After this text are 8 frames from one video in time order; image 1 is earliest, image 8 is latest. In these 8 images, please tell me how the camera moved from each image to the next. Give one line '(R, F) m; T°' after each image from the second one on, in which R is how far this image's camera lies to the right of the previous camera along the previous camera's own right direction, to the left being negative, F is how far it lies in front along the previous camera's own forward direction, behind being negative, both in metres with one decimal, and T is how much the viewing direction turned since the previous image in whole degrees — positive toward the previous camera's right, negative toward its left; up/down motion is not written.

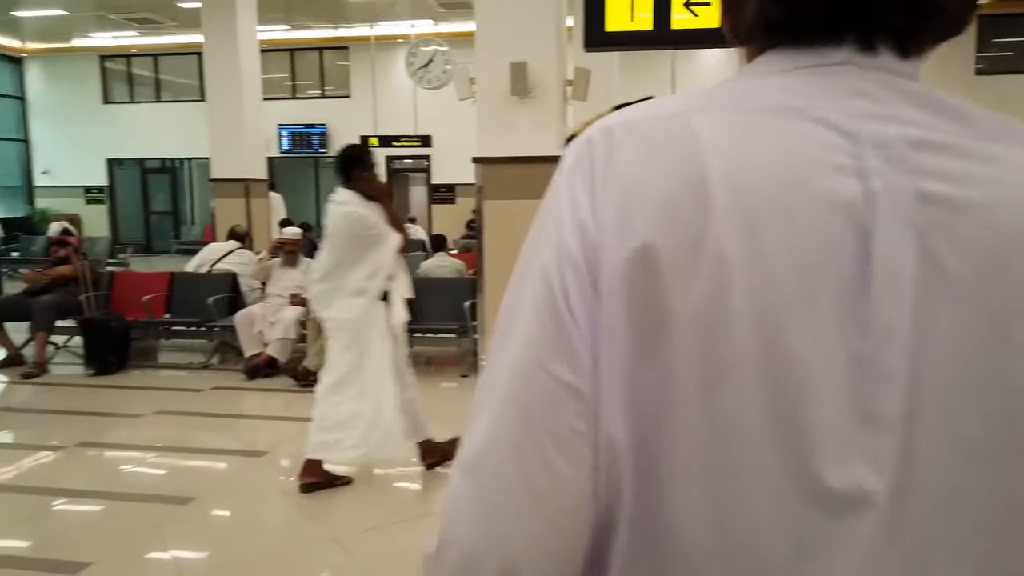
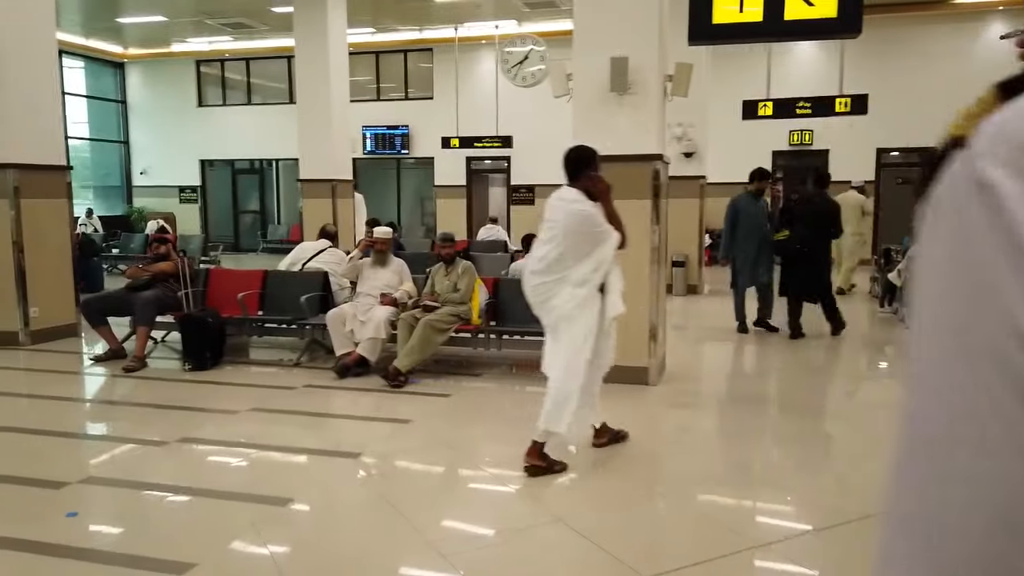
(-0.2, +0.1) m; -5°
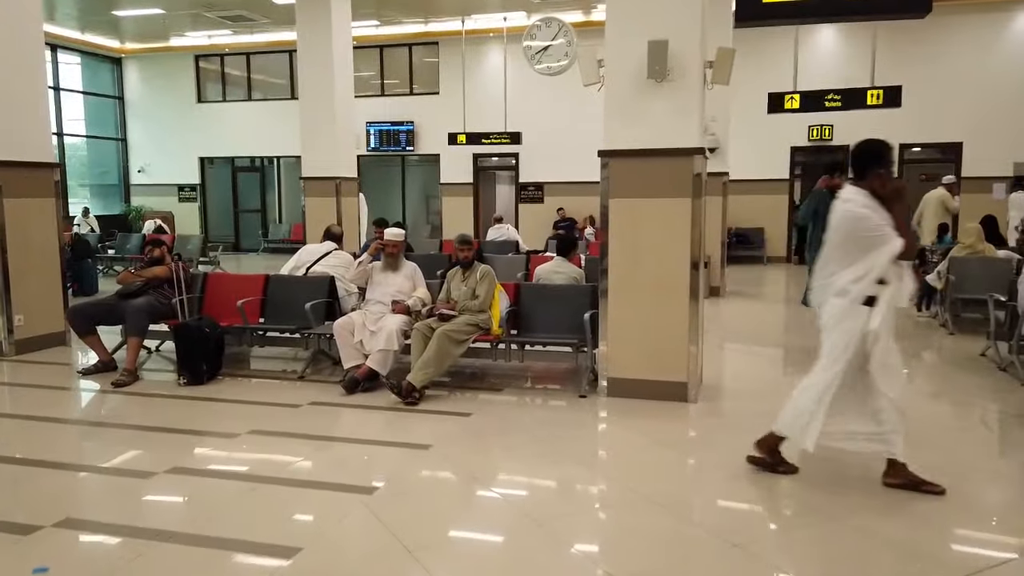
(-0.2, +0.5) m; 0°
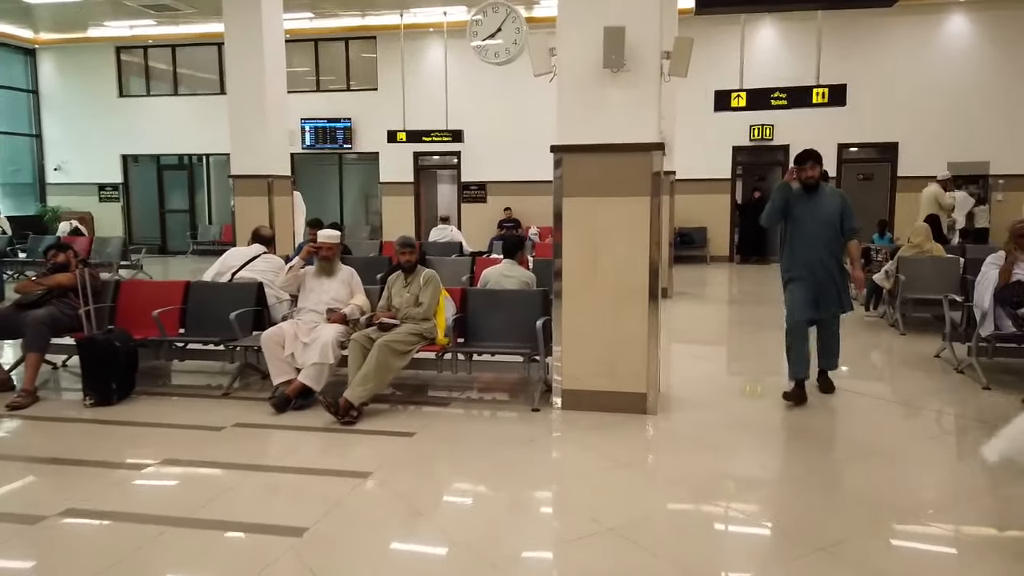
(0.0, +0.4) m; +4°
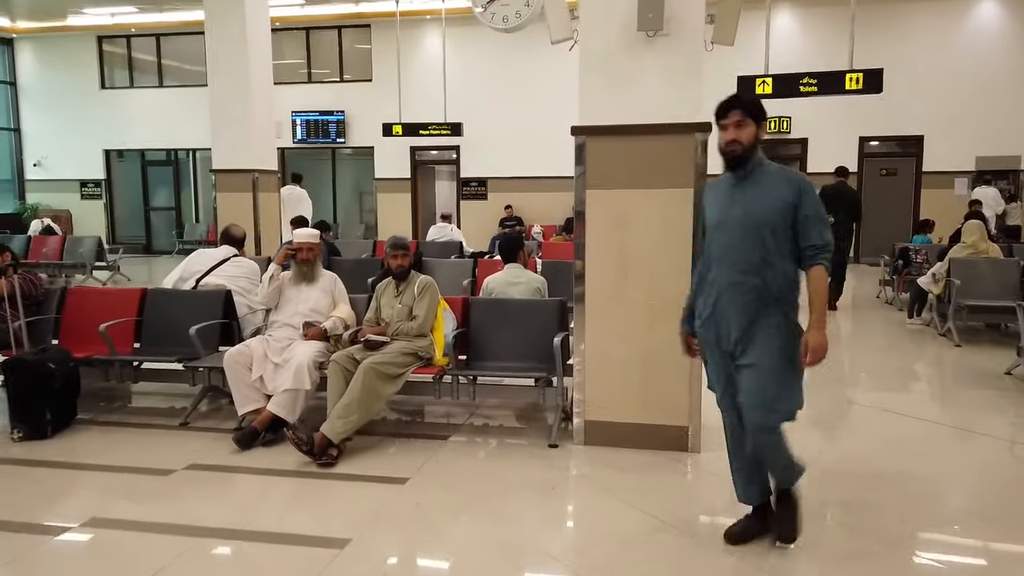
(-0.1, +0.8) m; 0°
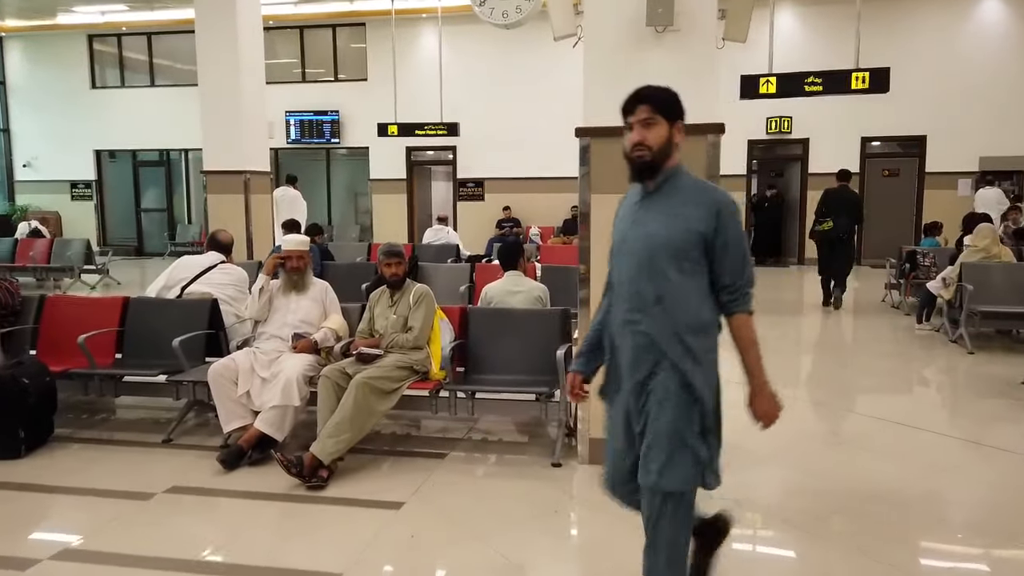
(0.0, +0.2) m; 0°
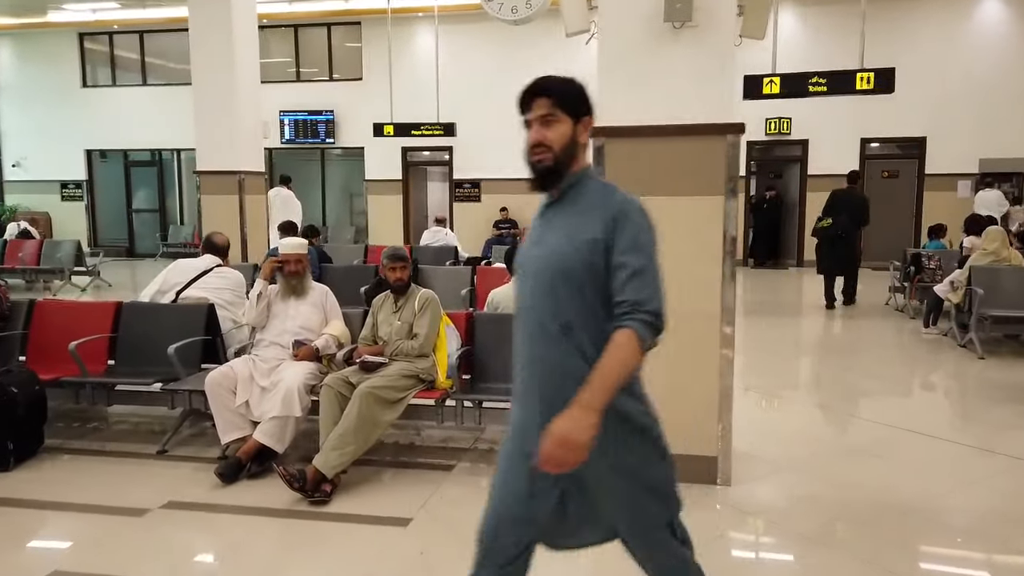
(-0.1, +0.1) m; +1°
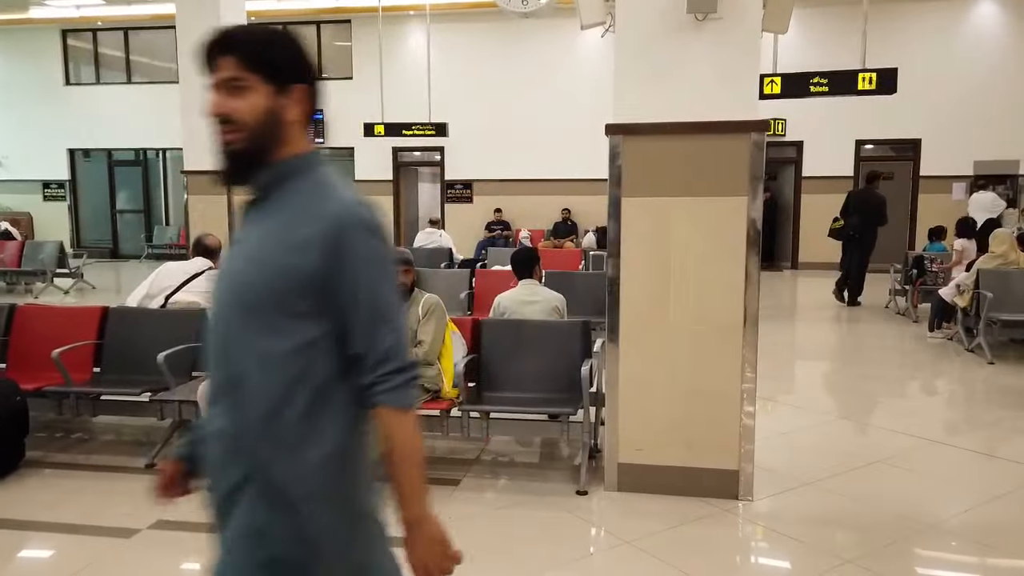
(-0.1, +0.2) m; +1°
